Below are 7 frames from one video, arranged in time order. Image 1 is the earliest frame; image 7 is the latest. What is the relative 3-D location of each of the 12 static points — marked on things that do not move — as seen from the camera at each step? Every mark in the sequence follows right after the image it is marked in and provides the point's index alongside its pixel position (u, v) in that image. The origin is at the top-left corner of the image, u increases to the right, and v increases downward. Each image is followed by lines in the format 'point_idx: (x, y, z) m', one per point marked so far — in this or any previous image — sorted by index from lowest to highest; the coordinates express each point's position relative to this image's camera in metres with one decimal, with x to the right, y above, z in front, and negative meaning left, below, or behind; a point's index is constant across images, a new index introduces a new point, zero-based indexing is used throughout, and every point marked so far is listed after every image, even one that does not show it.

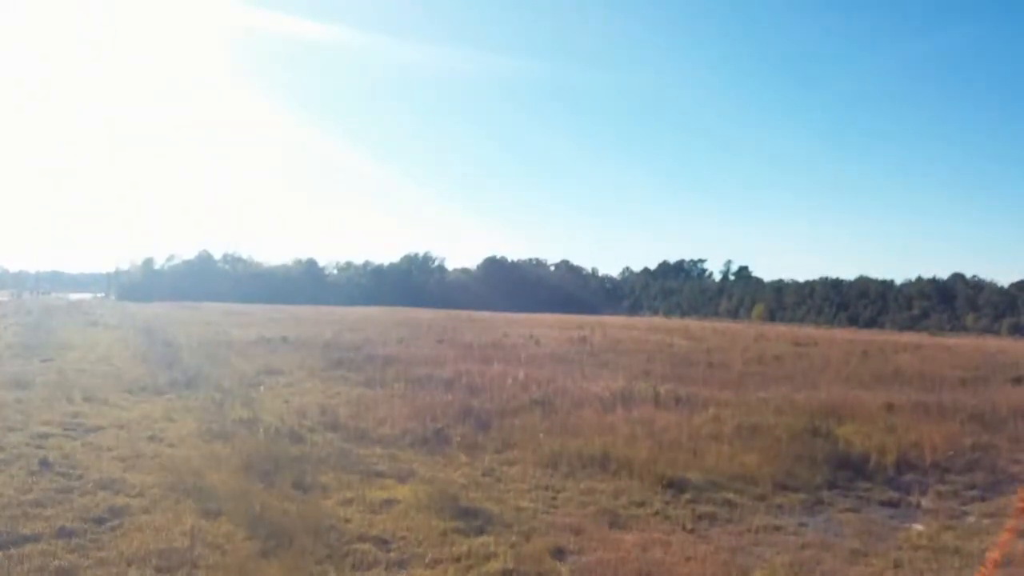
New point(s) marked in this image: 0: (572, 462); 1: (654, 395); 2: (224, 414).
0: (+1.0, -2.7, +13.3) m
1: (+3.3, -2.5, +19.8) m
2: (-5.8, -2.6, +17.5) m
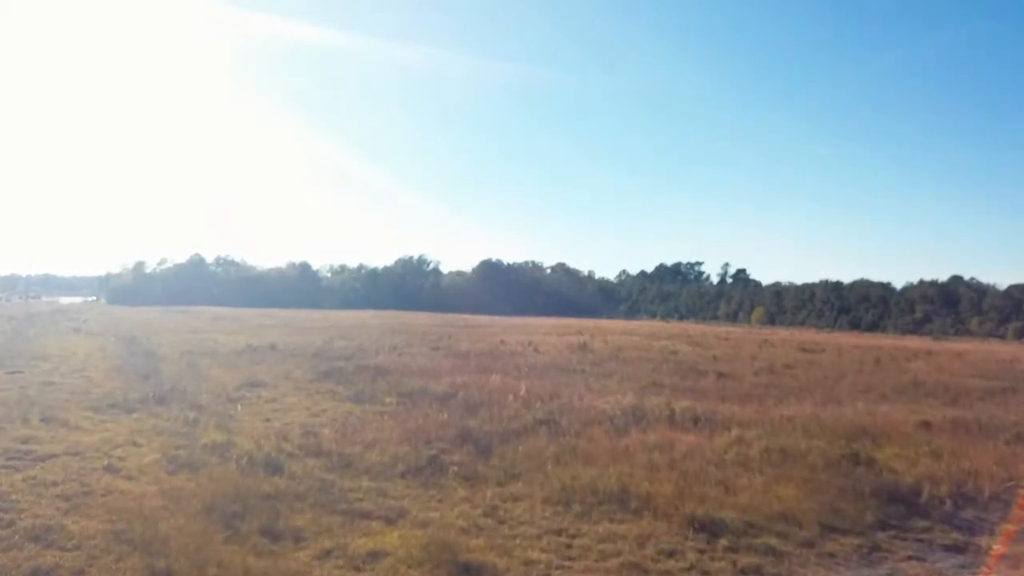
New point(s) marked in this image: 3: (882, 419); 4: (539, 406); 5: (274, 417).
0: (+1.0, -2.8, +11.6) m
1: (+3.3, -2.7, +18.2) m
2: (-5.8, -2.7, +15.7) m
3: (+8.2, -2.9, +19.1) m
4: (+0.6, -2.6, +19.2) m
5: (-5.2, -2.8, +18.7) m
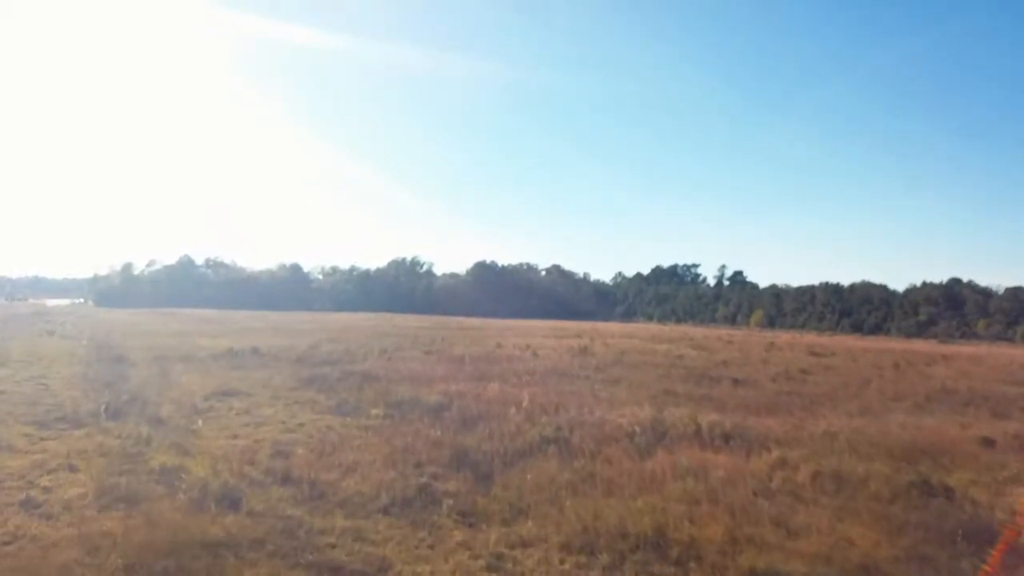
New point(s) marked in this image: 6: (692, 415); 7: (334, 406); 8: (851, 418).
0: (+1.1, -2.8, +9.3) m
1: (+3.3, -2.6, +15.9) m
2: (-5.7, -2.7, +13.4) m
3: (+8.2, -2.9, +16.8) m
4: (+0.7, -2.6, +16.9) m
5: (-5.1, -2.7, +16.3) m
6: (+3.7, -2.6, +17.7) m
7: (-4.0, -2.7, +19.5) m
8: (+7.5, -2.9, +19.2) m
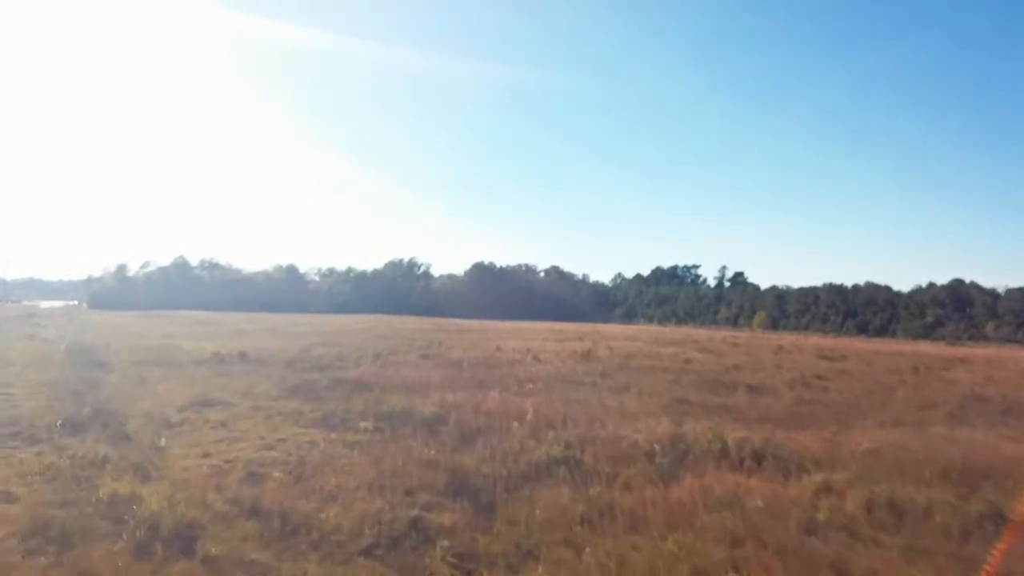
0: (+1.2, -2.8, +7.6) m
1: (+3.4, -2.6, +14.2) m
2: (-5.6, -2.7, +11.6) m
3: (+8.3, -2.9, +15.1) m
4: (+0.7, -2.6, +15.2) m
5: (-5.1, -2.8, +14.6) m
6: (+3.8, -2.6, +16.0) m
7: (-4.0, -2.7, +17.8) m
8: (+7.6, -2.9, +17.5) m
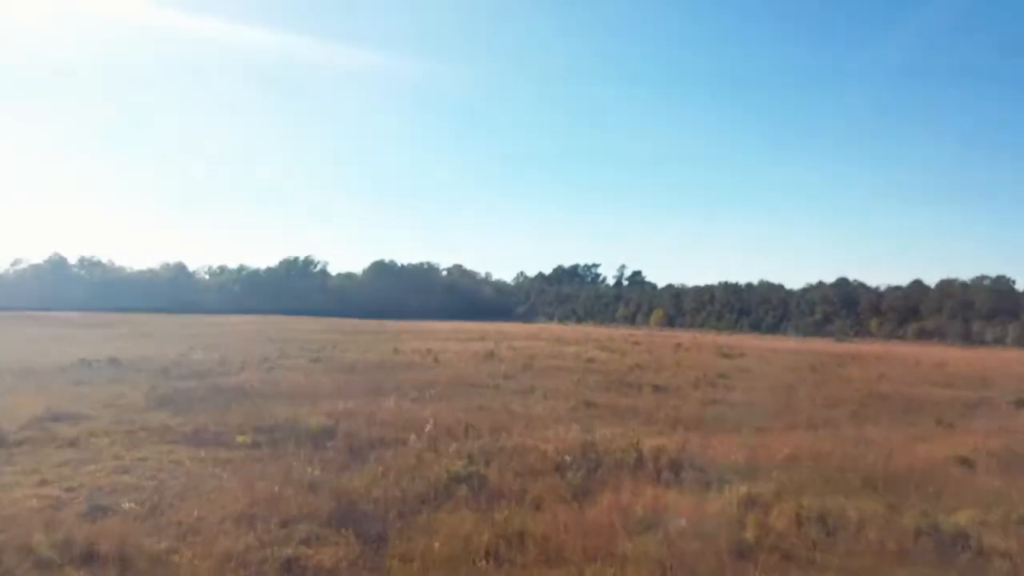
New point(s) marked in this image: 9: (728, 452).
0: (+0.4, -2.7, +6.3) m
1: (+1.8, -2.6, +13.1) m
2: (-6.8, -2.6, +9.5) m
3: (+6.6, -2.8, +14.6) m
4: (-0.9, -2.6, +13.8) m
5: (-6.6, -2.7, +12.5) m
6: (+2.0, -2.6, +15.0) m
7: (-5.9, -2.7, +15.8) m
8: (+5.6, -2.9, +16.9) m
9: (+3.5, -2.7, +14.0) m
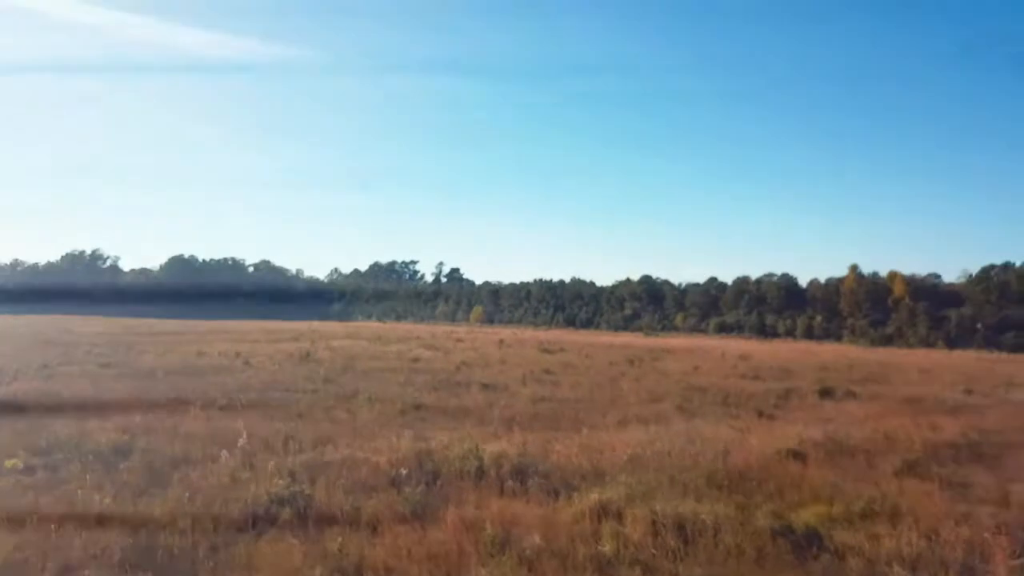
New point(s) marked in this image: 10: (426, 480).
0: (-0.5, -2.7, +5.2) m
1: (-0.5, -2.5, +12.1) m
2: (-8.3, -2.6, +6.8) m
3: (+3.8, -2.7, +14.6) m
4: (-3.4, -2.5, +12.2) m
5: (-8.7, -2.7, +9.8) m
6: (-0.8, -2.5, +14.0) m
7: (-8.7, -2.6, +13.2) m
8: (+2.4, -2.8, +16.7) m
9: (+0.9, -2.6, +13.4) m
10: (-1.2, -2.6, +11.5) m
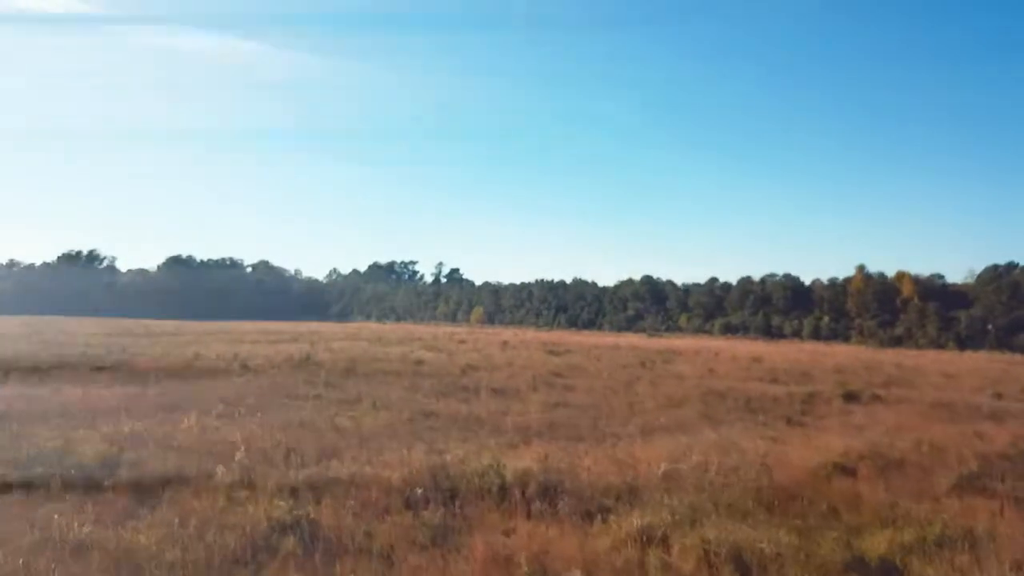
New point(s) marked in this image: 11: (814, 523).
0: (-0.1, -2.7, +4.0) m
1: (-0.2, -2.5, +10.9) m
2: (-7.9, -2.6, +5.6) m
3: (+4.1, -2.7, +13.4) m
4: (-3.1, -2.5, +11.0) m
5: (-8.3, -2.7, +8.6) m
6: (-0.4, -2.5, +12.9) m
7: (-8.4, -2.6, +12.0) m
8: (+2.7, -2.8, +15.5) m
9: (+1.3, -2.6, +12.3) m
10: (-0.8, -2.5, +10.3) m
11: (+3.5, -2.7, +9.9) m
